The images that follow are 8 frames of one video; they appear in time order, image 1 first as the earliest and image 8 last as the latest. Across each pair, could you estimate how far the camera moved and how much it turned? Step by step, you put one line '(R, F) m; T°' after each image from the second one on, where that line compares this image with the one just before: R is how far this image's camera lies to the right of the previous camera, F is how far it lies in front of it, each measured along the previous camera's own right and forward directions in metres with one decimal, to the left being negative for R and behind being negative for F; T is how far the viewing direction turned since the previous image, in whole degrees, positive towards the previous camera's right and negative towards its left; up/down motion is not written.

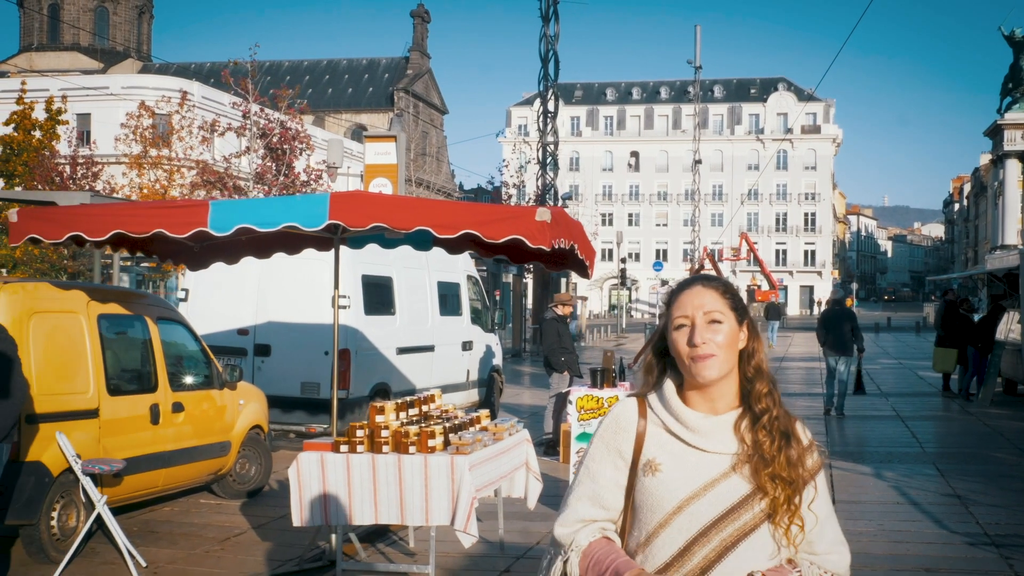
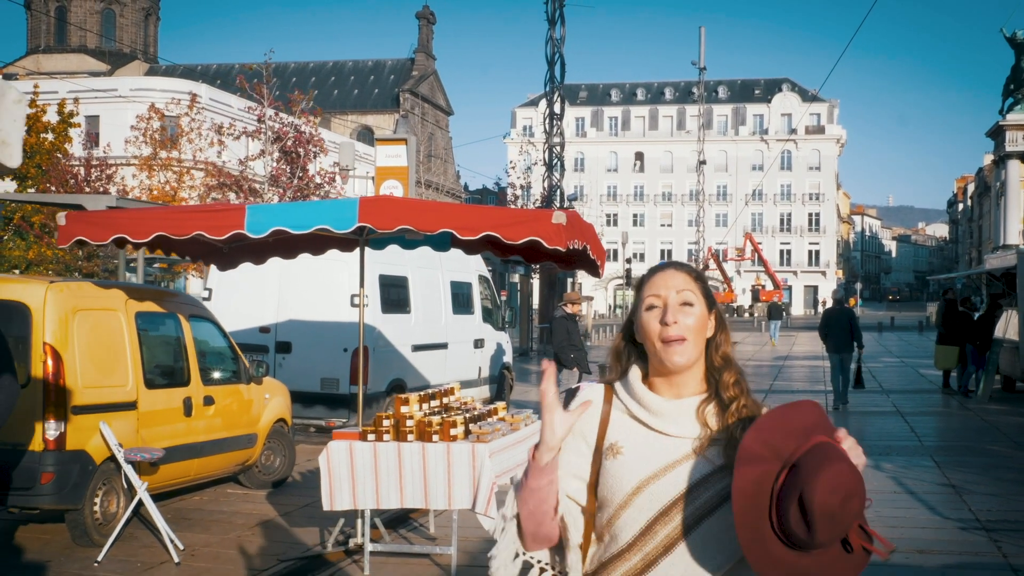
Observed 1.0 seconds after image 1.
(-0.1, -0.4) m; 0°
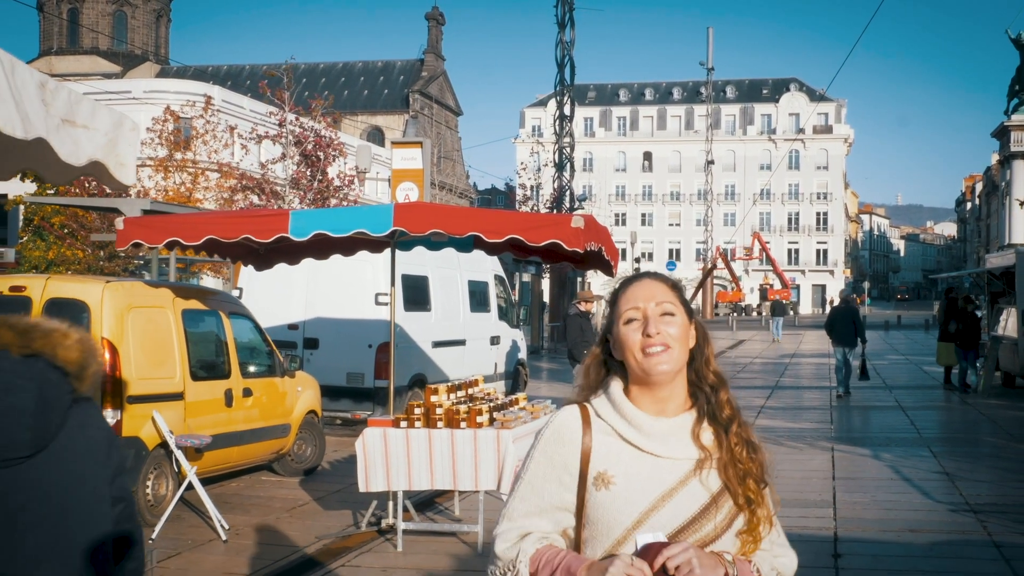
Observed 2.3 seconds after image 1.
(-0.1, -0.6) m; 0°
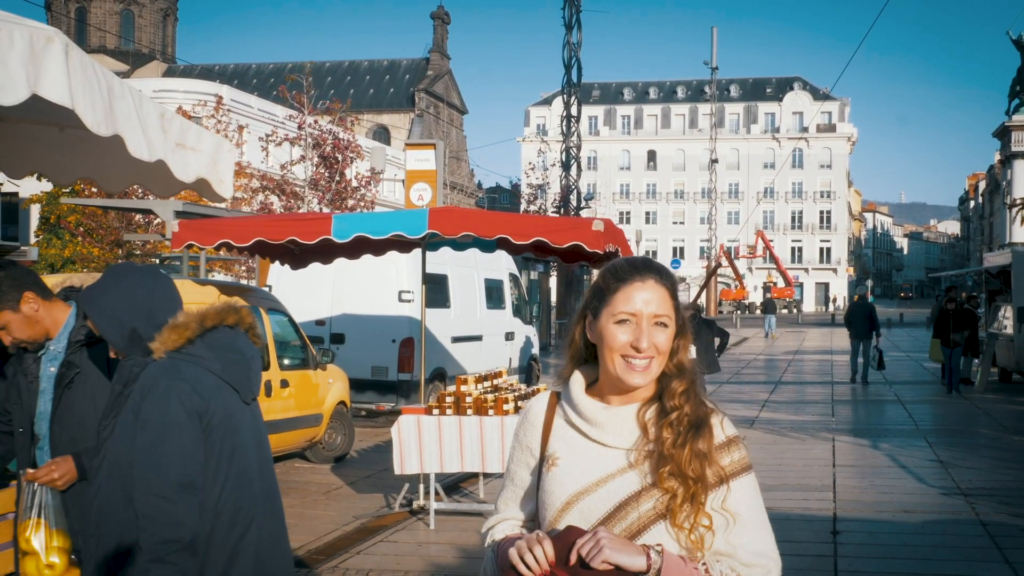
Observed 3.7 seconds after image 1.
(-0.2, -0.6) m; 0°
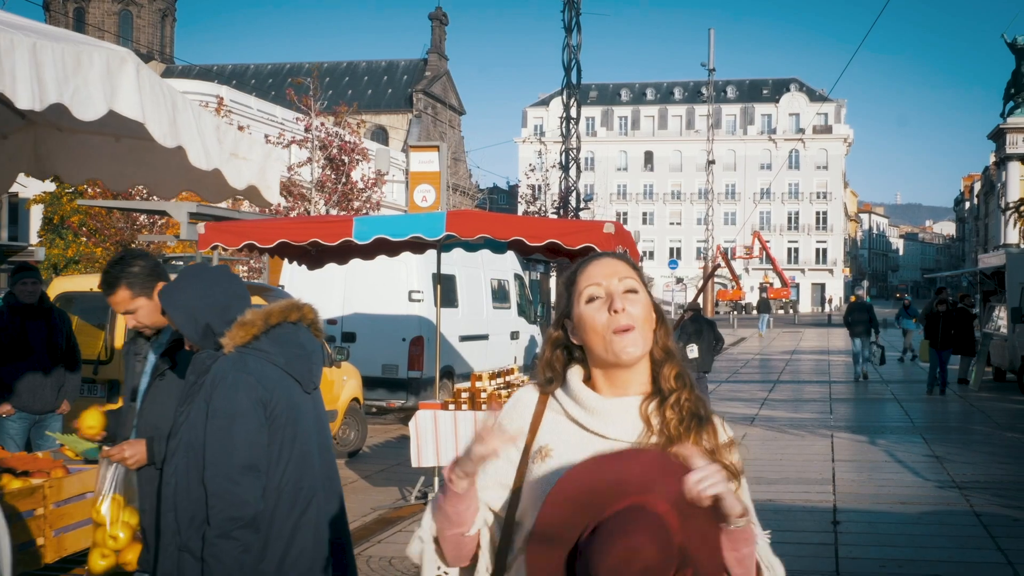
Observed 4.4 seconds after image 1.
(-0.1, -0.3) m; 0°
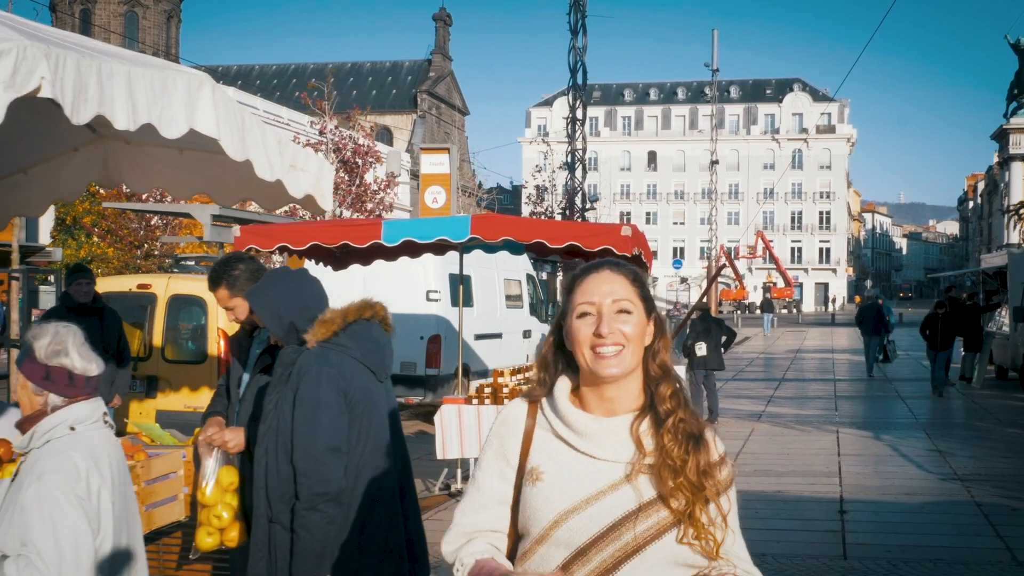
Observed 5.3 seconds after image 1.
(-0.2, -0.4) m; 0°
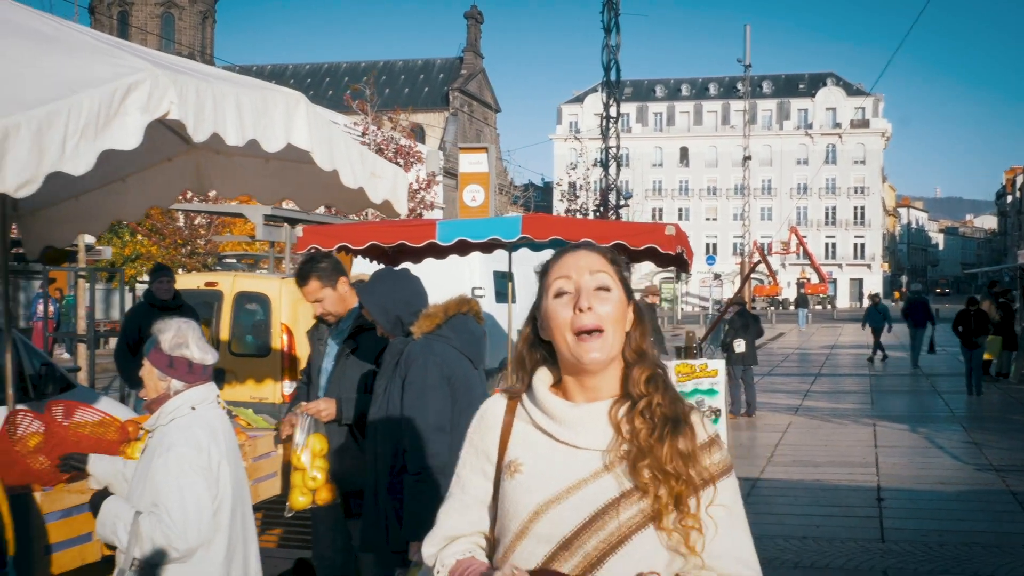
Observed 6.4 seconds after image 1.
(-0.2, -0.4) m; -2°
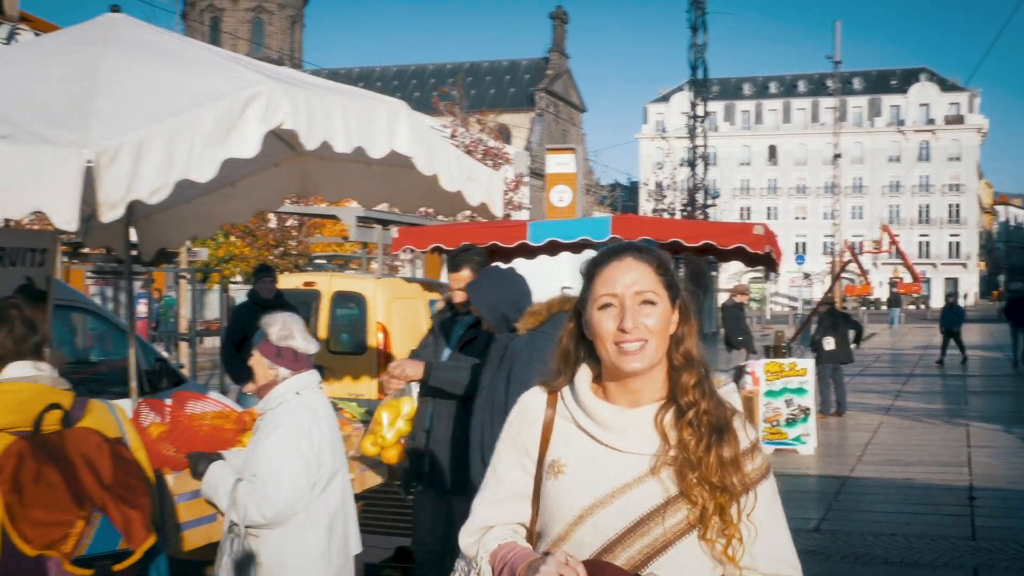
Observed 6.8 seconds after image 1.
(0.0, -0.2) m; -5°
